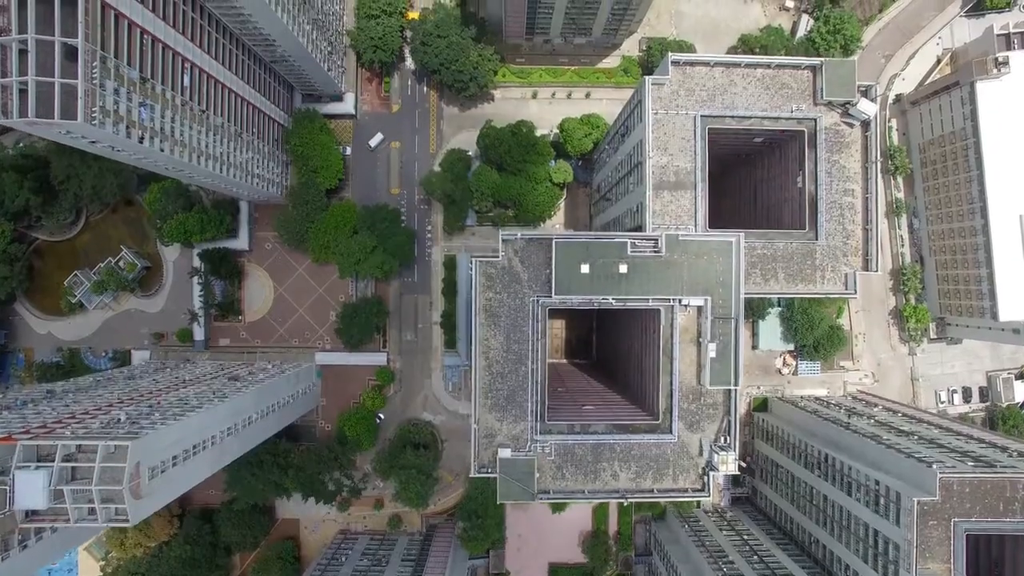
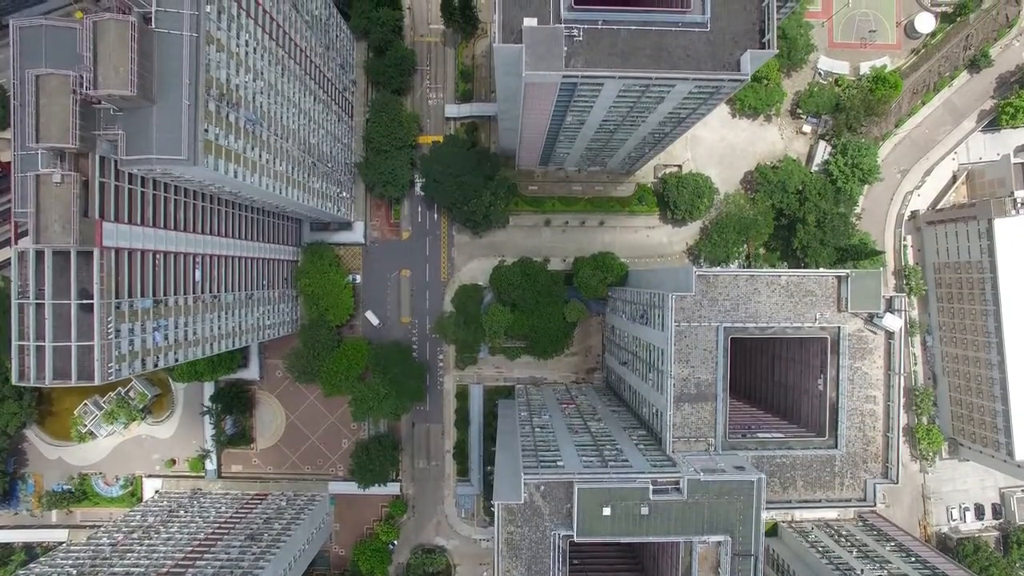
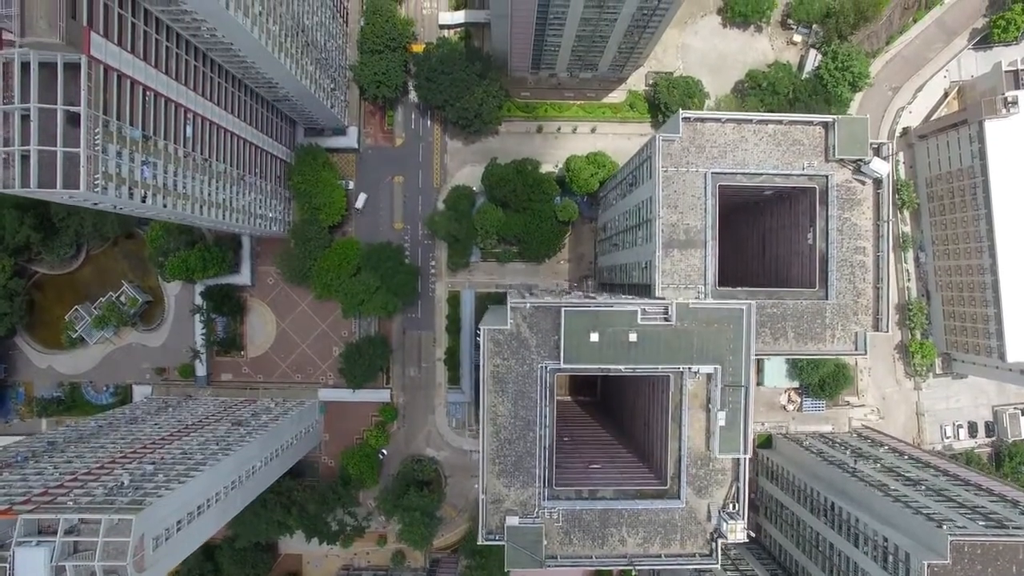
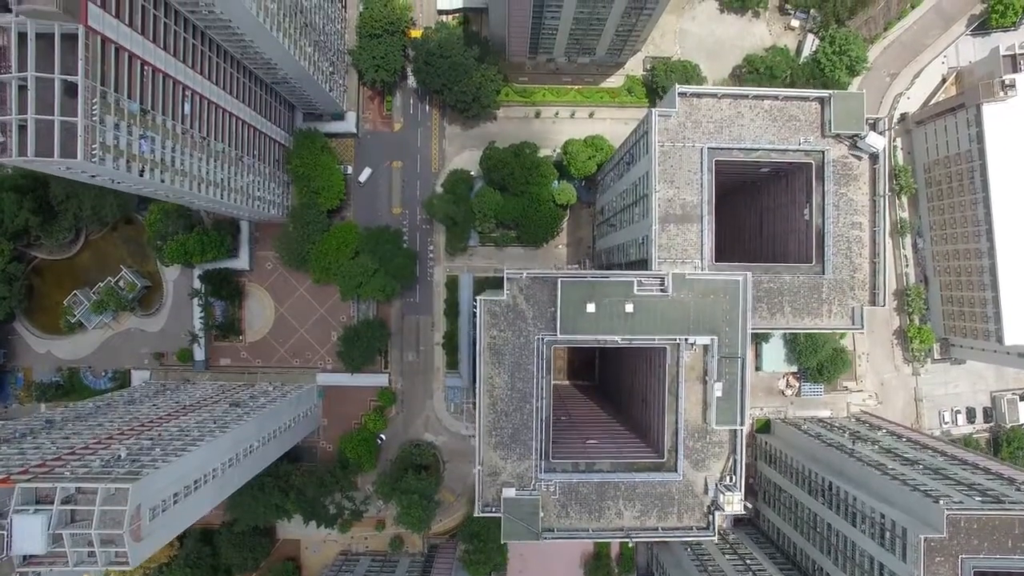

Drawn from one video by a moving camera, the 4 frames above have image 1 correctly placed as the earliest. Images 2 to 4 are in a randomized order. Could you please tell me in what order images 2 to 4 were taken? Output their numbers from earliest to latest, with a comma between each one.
4, 3, 2
